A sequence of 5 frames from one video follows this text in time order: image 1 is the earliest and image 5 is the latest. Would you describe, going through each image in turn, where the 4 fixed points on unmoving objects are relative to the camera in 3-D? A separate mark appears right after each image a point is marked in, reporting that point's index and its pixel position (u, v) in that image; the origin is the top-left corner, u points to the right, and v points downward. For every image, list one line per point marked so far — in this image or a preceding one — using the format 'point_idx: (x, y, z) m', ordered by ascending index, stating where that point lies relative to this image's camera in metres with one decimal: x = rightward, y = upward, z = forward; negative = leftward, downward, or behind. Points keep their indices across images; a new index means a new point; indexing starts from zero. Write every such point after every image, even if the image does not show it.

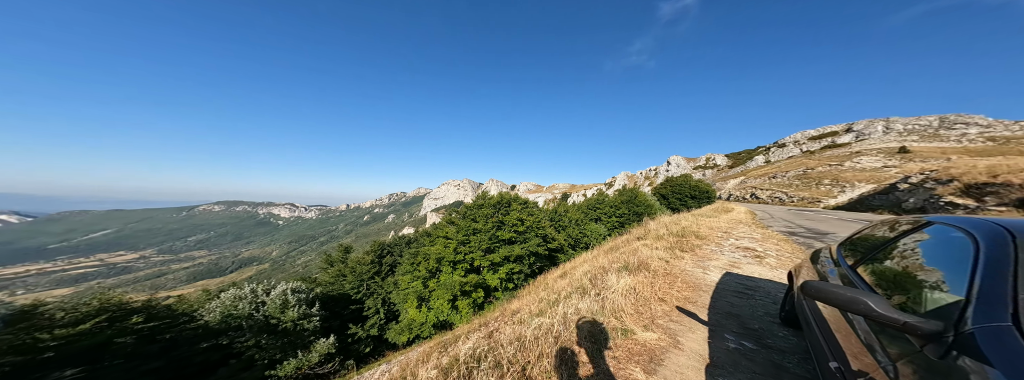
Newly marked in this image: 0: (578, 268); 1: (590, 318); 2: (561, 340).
0: (+2.9, -3.3, +10.2) m
1: (+1.5, -2.4, +4.5) m
2: (+0.8, -2.5, +4.0) m
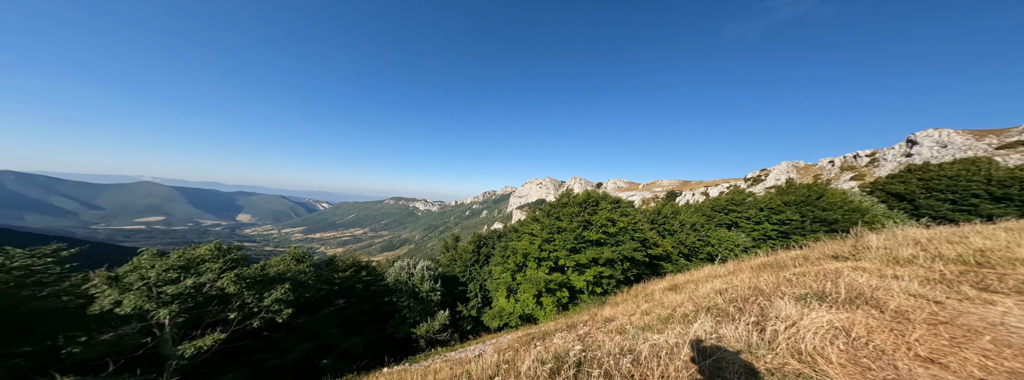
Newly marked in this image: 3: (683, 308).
0: (+6.6, -3.2, +8.3) m
1: (+3.3, -2.3, +3.5) m
2: (+2.5, -2.5, +3.3) m
3: (+4.5, -3.1, +6.3) m
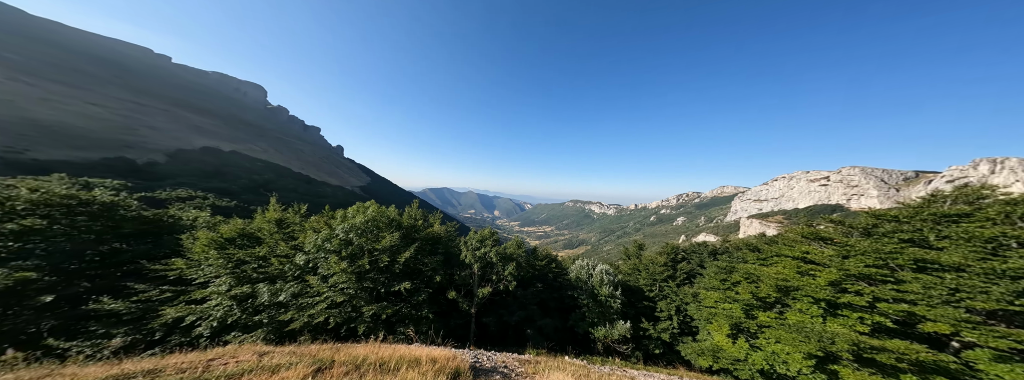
0: (+13.5, -3.1, -0.5) m
1: (+7.6, -2.2, -1.0) m
2: (+7.0, -2.4, -0.6) m
3: (+10.6, -3.0, -0.1) m
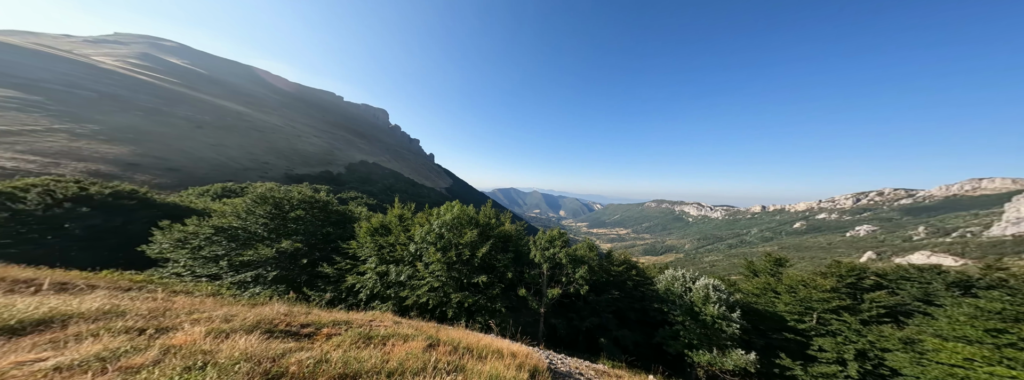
0: (+14.2, -2.9, -4.8) m
1: (+8.5, -2.2, -3.5) m
2: (+8.0, -2.3, -2.9) m
3: (+11.6, -2.9, -3.6) m
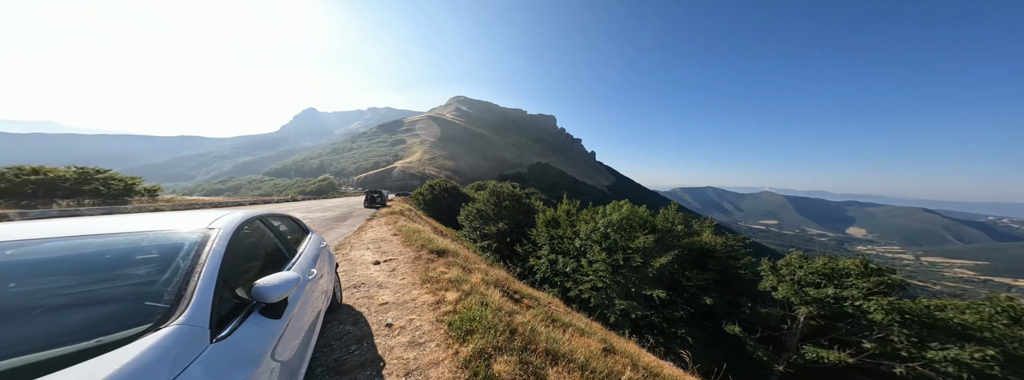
0: (+16.5, -3.6, -14.3) m
1: (+13.3, -2.7, -9.4) m
2: (+13.4, -2.8, -8.5) m
3: (+15.5, -3.5, -11.6) m
